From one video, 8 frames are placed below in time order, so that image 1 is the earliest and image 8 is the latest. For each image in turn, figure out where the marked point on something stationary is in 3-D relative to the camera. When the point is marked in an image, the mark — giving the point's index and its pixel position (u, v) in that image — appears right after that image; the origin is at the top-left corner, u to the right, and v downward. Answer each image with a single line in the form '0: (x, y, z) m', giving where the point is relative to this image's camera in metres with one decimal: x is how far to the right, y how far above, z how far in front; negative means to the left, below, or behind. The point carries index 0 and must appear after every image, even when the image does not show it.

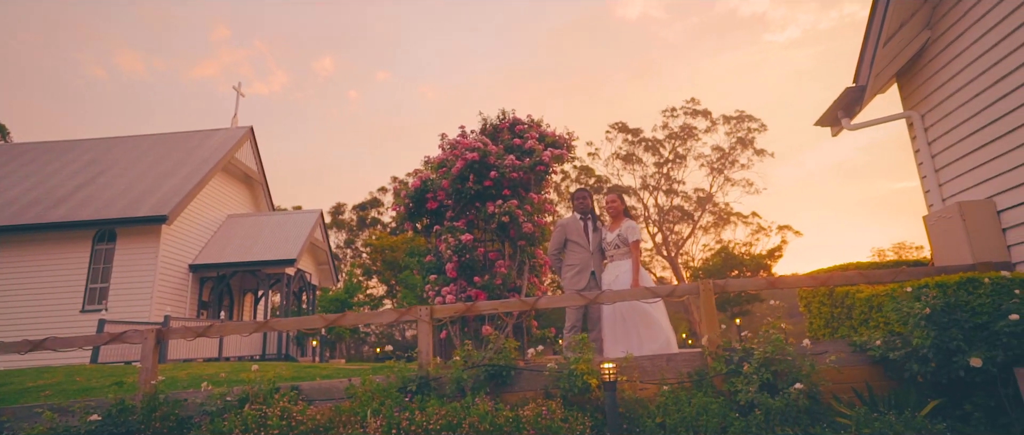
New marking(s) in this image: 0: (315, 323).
0: (-2.0, -1.1, +6.2) m
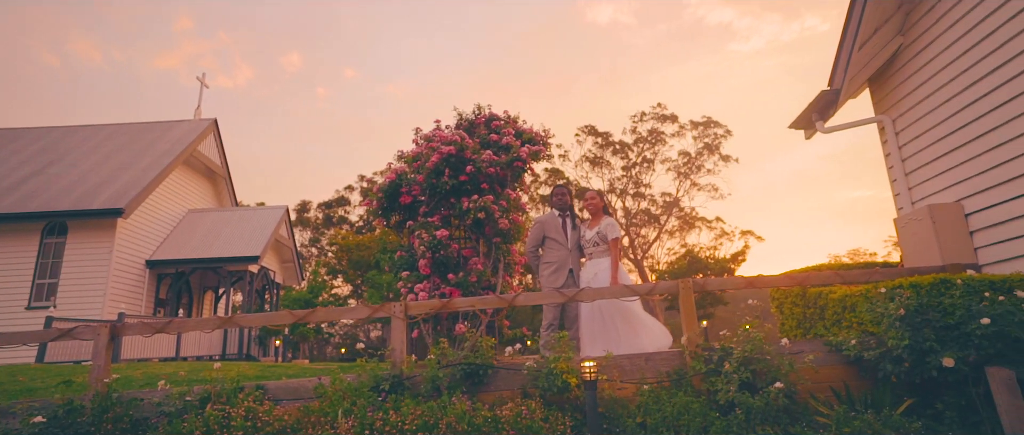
0: (-2.2, -1.0, +5.9) m
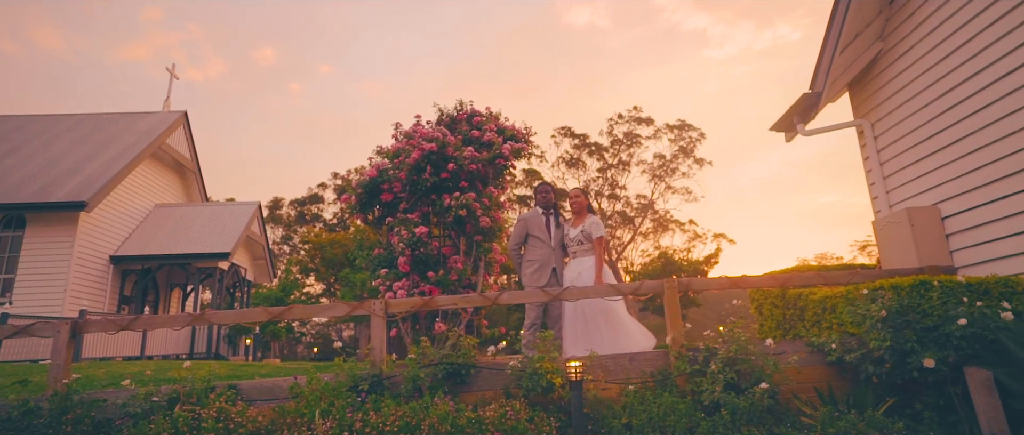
0: (-2.4, -0.9, +5.7) m
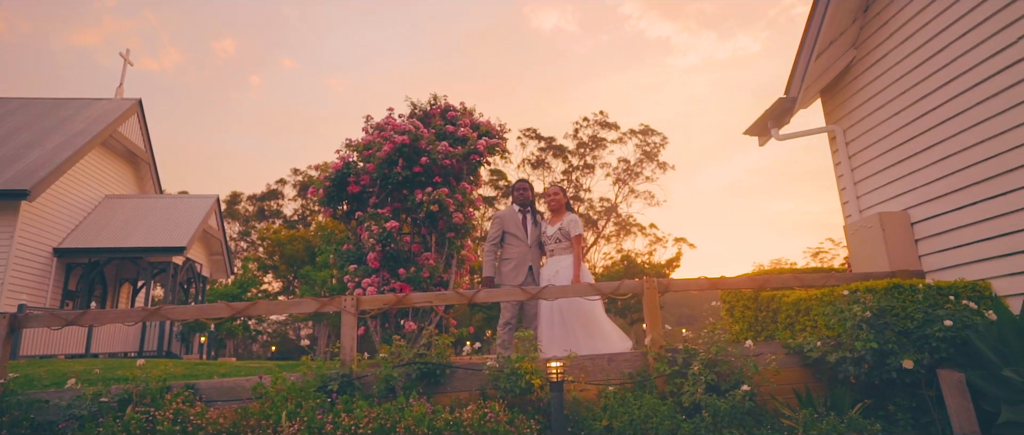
0: (-2.6, -0.8, +5.4) m
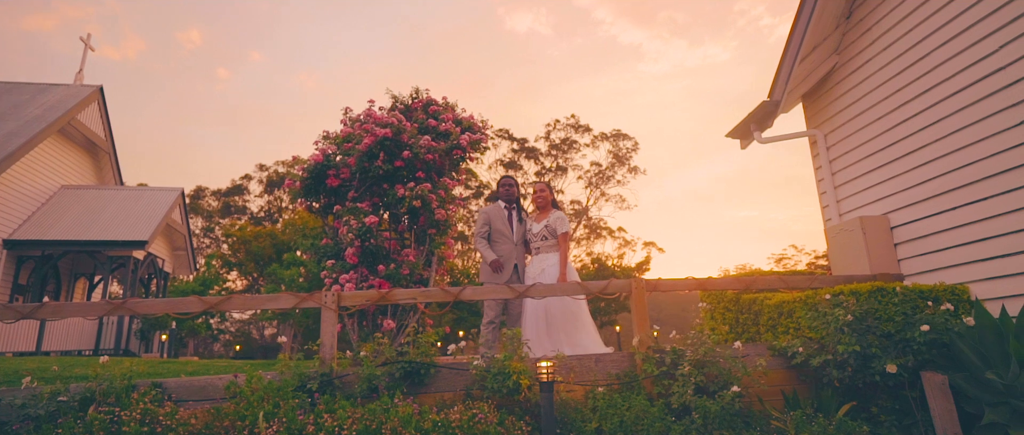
0: (-2.7, -0.7, +5.1) m
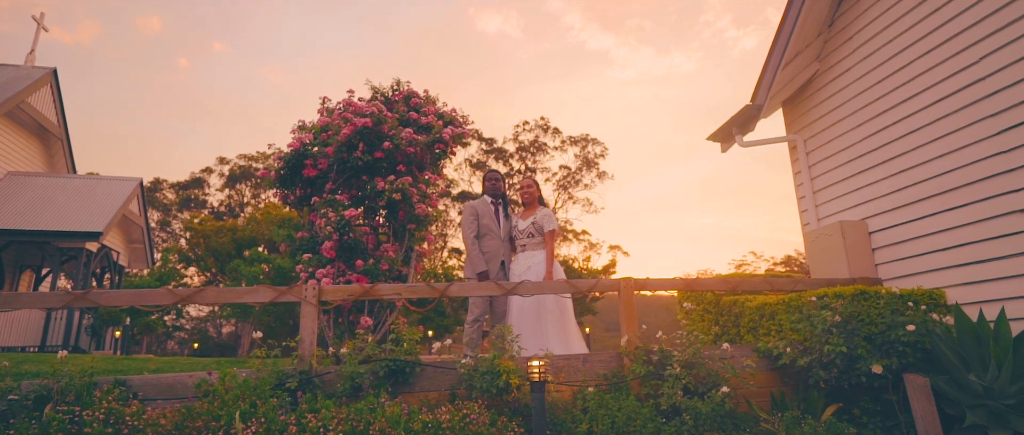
0: (-2.7, -0.6, +4.8) m
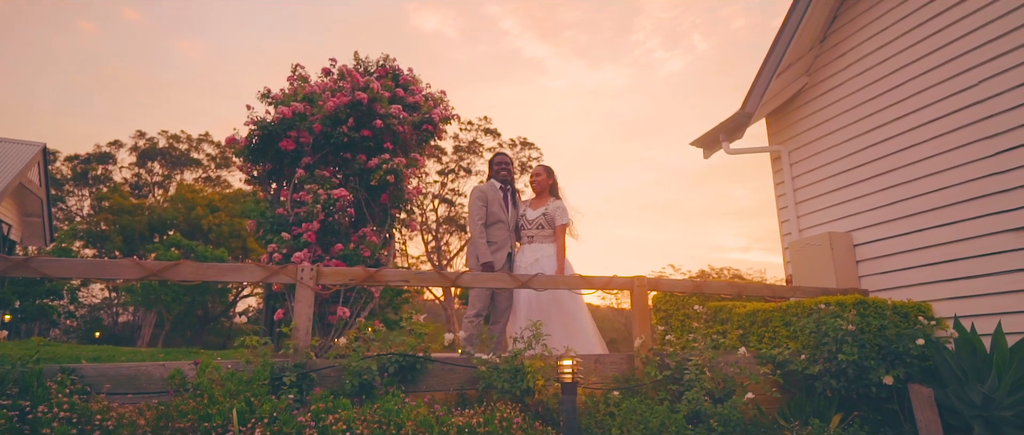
0: (-2.5, -0.4, +4.0) m
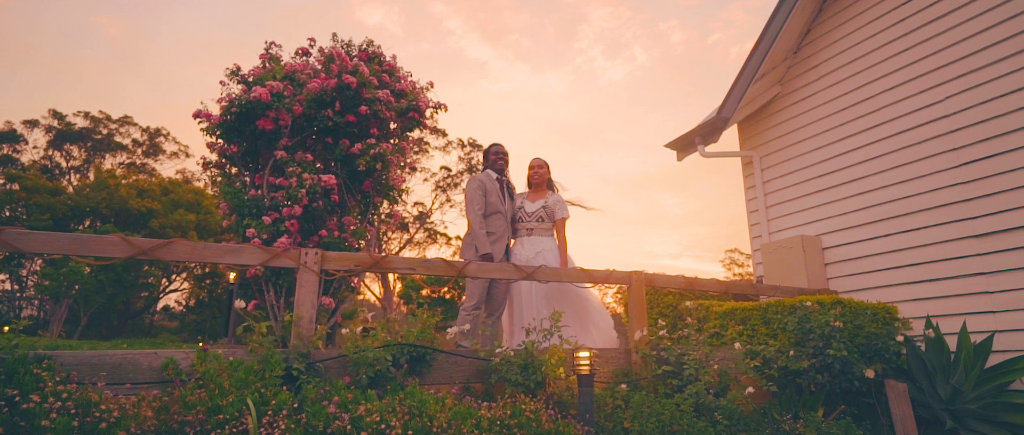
0: (-2.3, -0.2, +3.6) m
